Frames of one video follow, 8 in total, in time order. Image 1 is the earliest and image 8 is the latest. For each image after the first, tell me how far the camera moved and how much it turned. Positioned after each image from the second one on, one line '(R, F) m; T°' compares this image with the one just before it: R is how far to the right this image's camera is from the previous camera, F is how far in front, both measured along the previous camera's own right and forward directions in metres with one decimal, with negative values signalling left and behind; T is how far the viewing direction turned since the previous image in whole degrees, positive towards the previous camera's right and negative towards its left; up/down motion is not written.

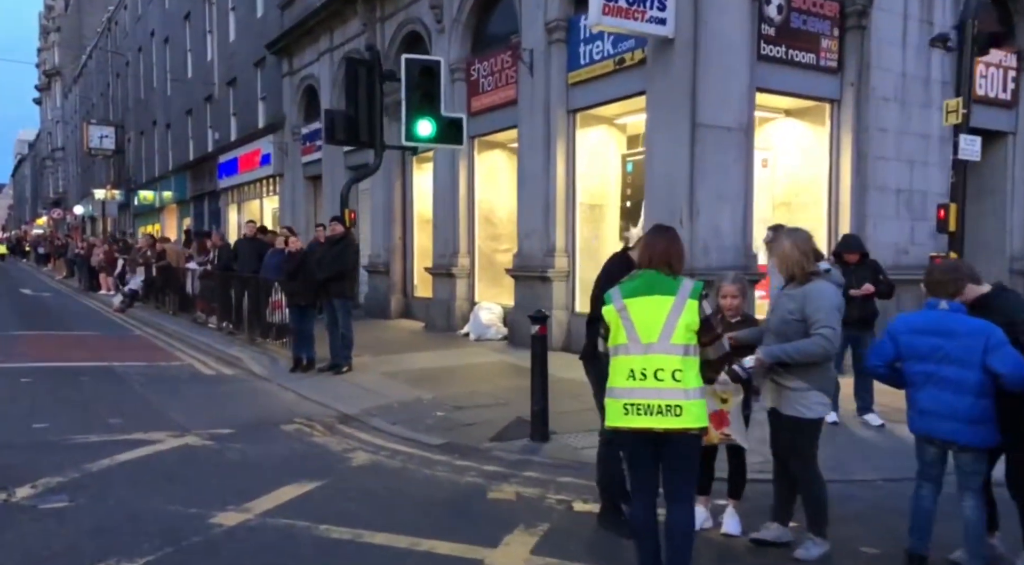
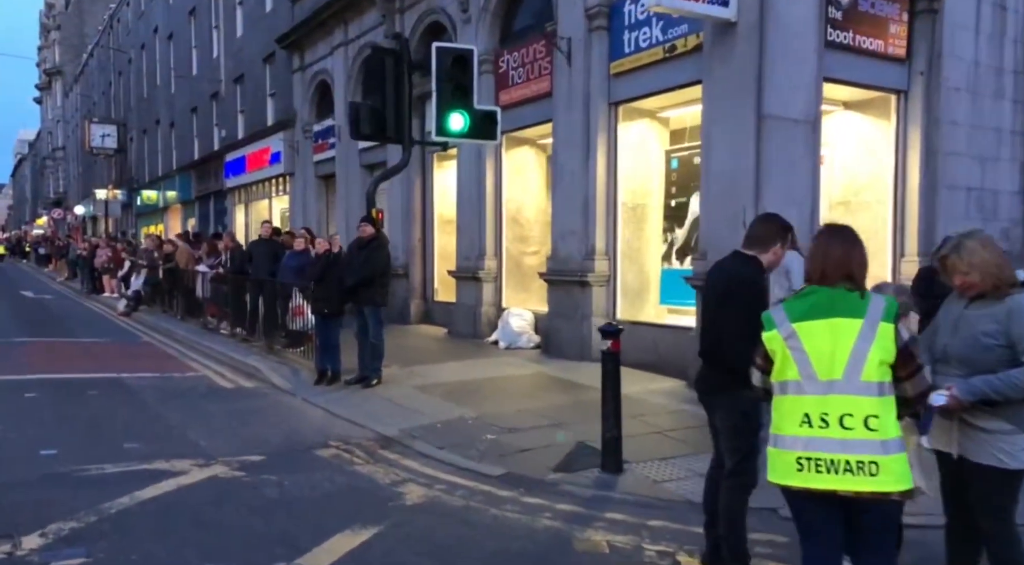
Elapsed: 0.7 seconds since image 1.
(-0.4, +0.8) m; 0°
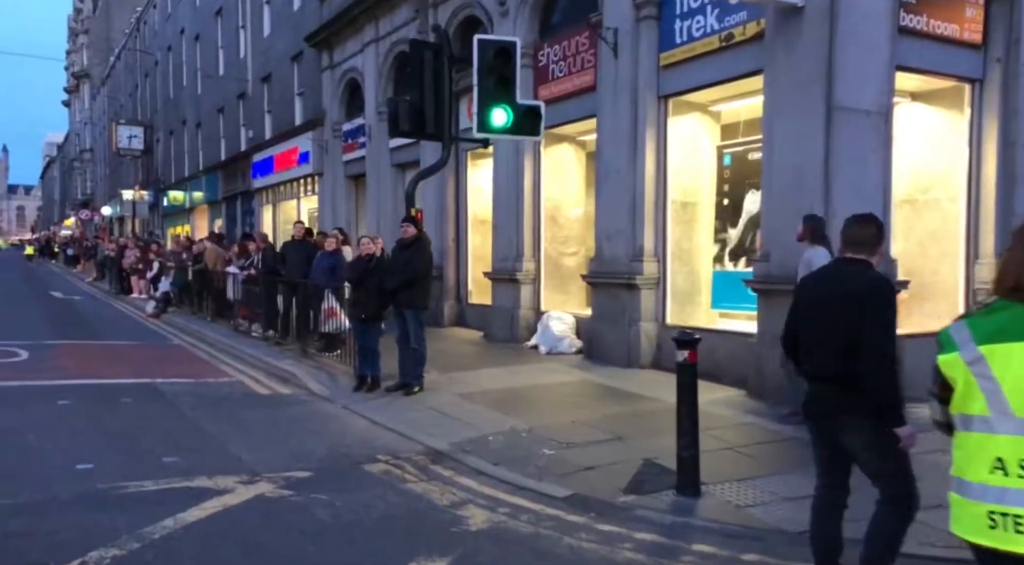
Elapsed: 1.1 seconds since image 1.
(-0.2, +0.5) m; -1°
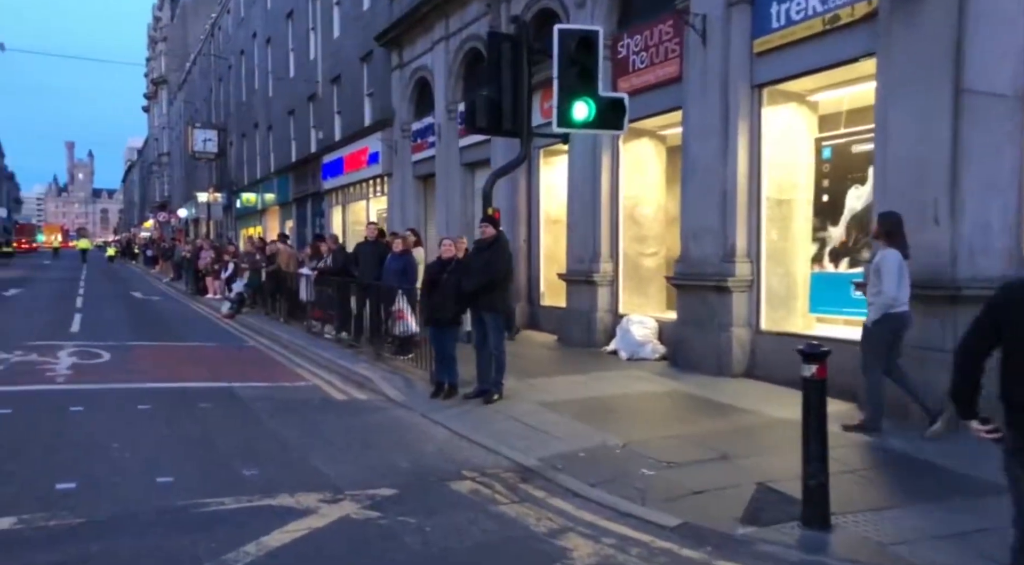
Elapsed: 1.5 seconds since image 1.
(-0.2, +0.5) m; -4°
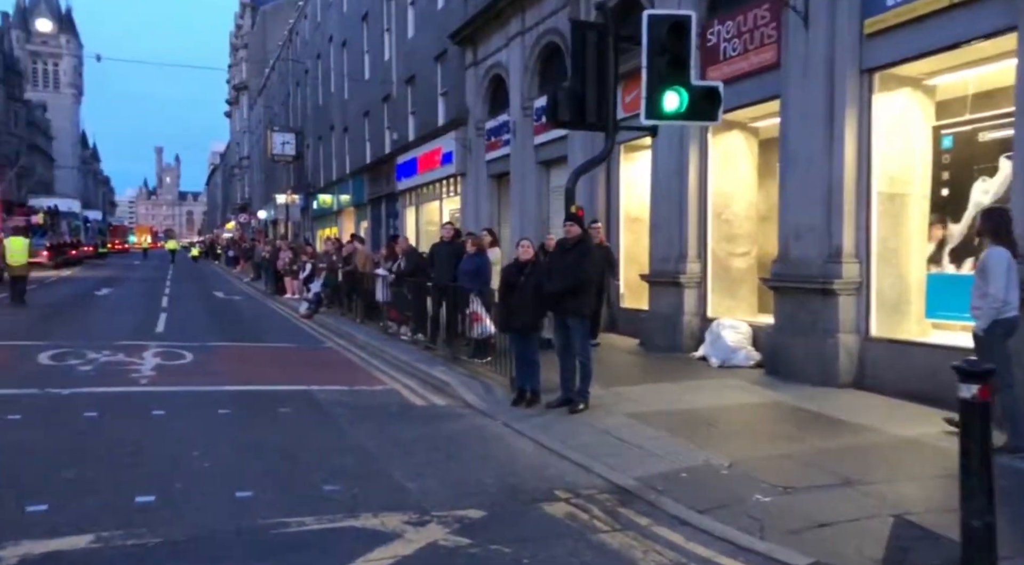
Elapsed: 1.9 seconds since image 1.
(-0.2, +0.5) m; -4°
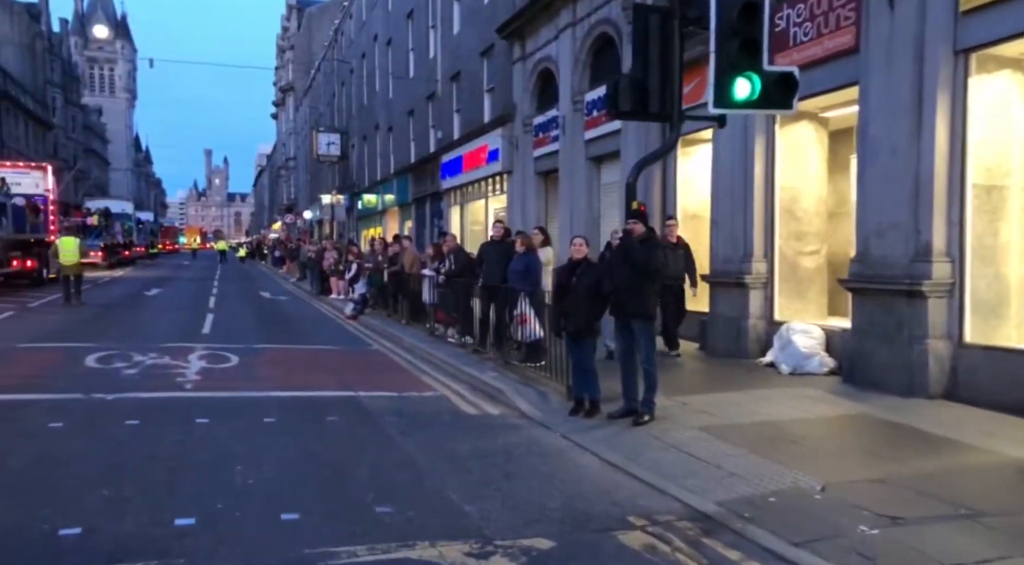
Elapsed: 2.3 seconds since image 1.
(-0.1, +0.6) m; -3°
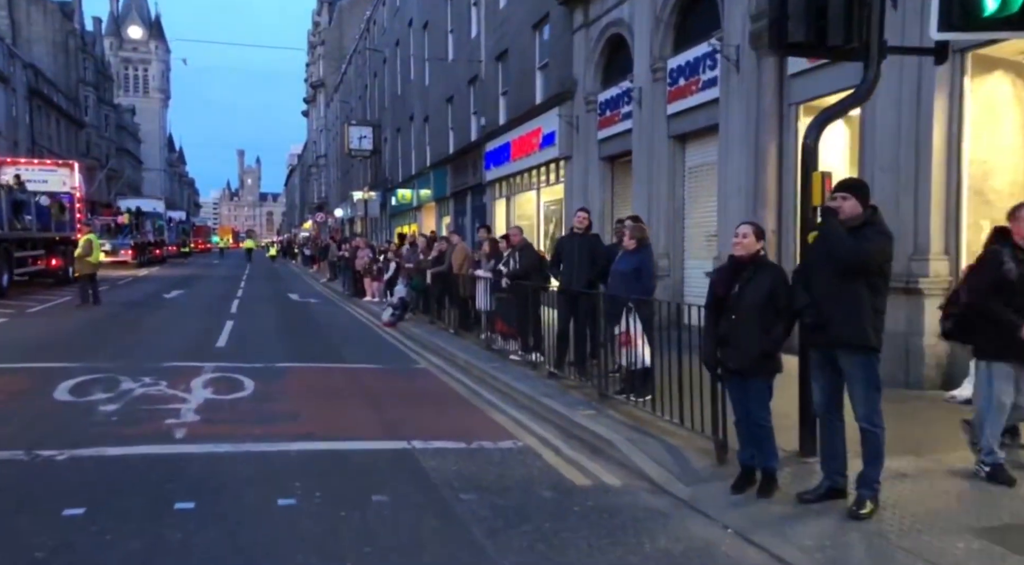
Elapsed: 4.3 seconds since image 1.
(-0.6, +2.8) m; -2°
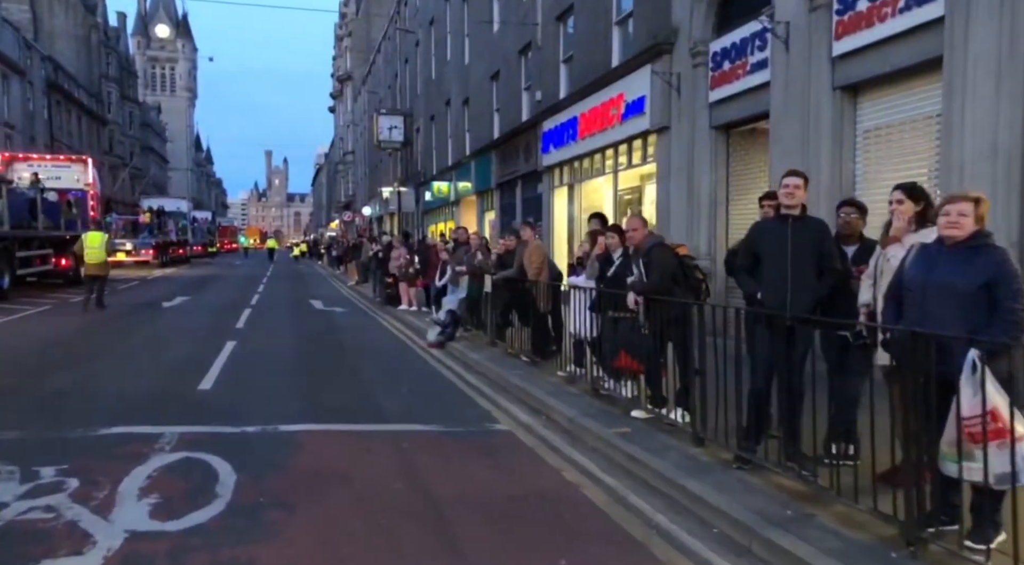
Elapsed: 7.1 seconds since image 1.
(-0.9, +4.4) m; -2°
